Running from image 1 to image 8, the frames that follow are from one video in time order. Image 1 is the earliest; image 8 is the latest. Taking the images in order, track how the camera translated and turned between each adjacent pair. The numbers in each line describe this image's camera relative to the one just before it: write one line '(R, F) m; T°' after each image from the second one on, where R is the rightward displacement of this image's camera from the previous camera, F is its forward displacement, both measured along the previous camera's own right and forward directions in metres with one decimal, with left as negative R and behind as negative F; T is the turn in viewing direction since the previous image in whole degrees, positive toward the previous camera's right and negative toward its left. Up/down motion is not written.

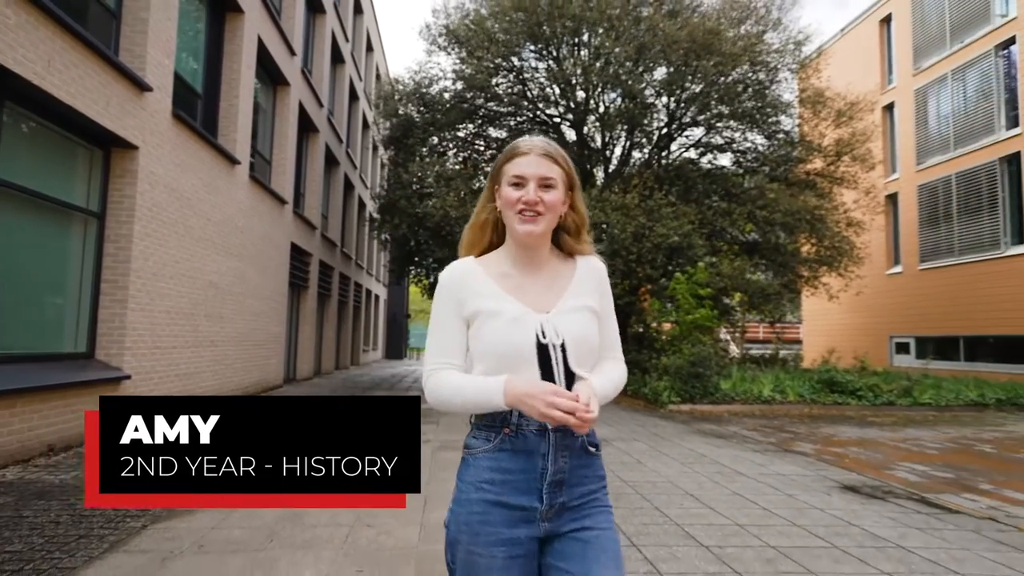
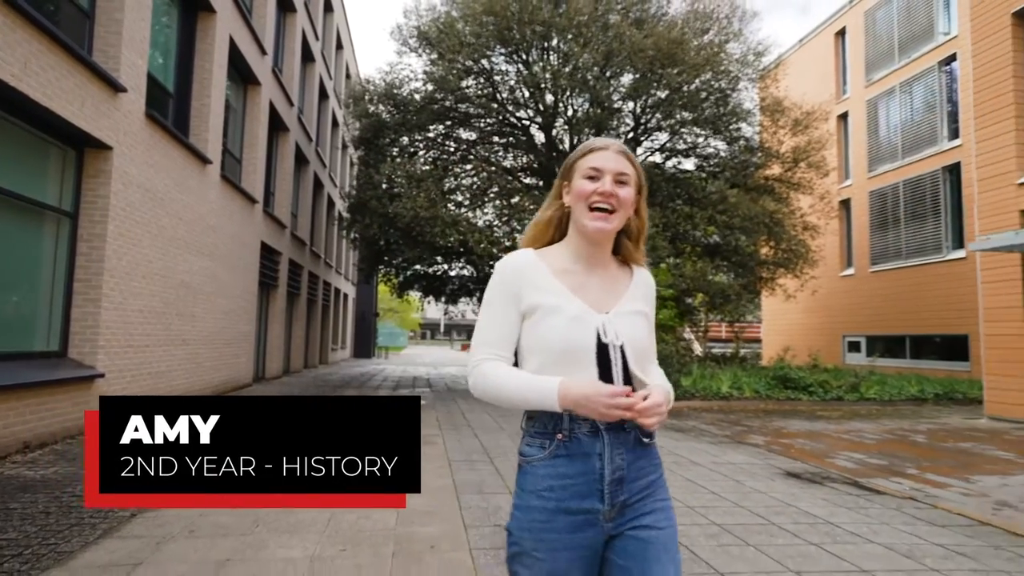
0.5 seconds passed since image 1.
(0.0, -0.3) m; +3°
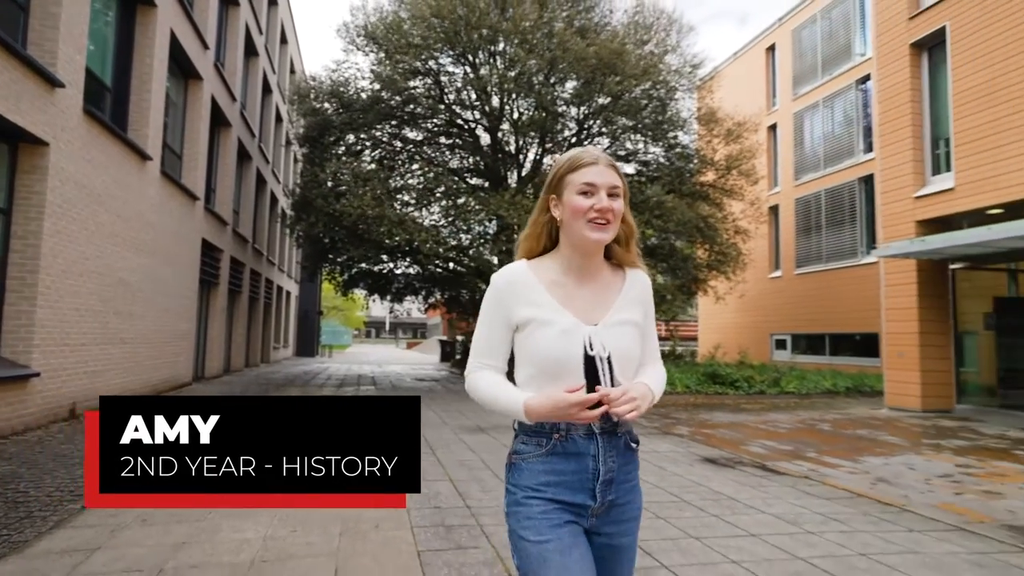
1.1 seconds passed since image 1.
(+0.1, -0.4) m; +5°
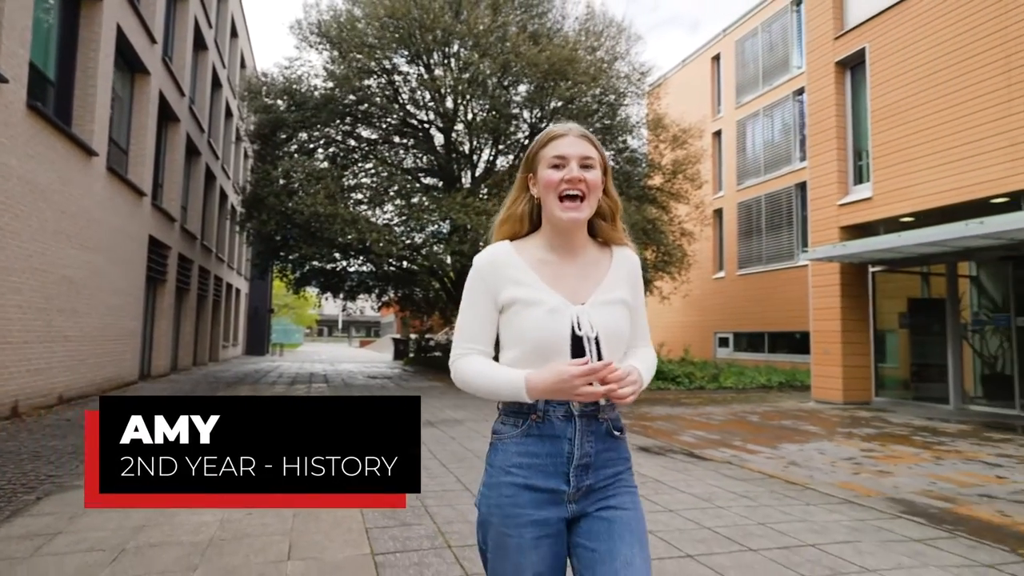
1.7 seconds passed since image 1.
(+0.1, -0.4) m; +4°
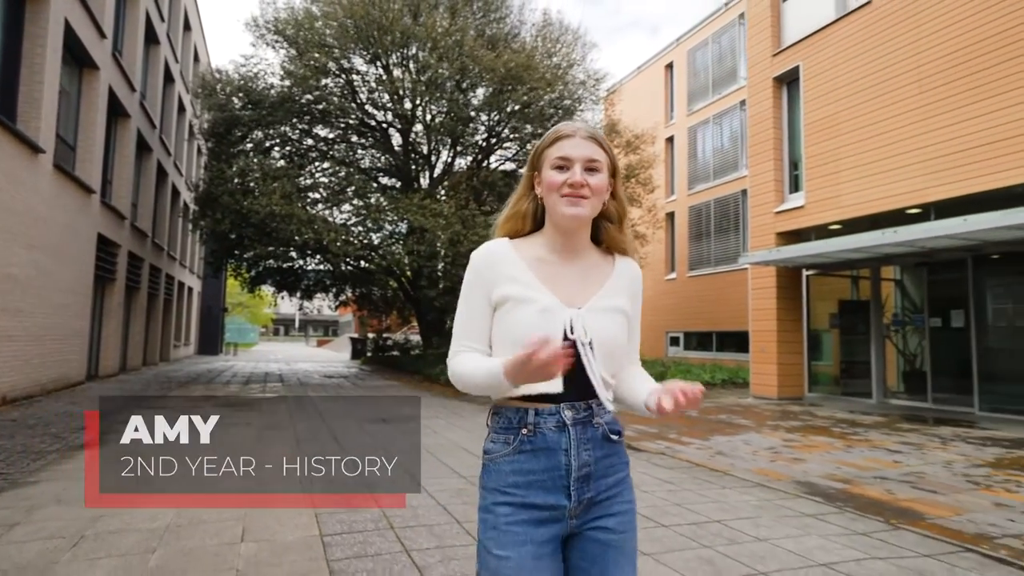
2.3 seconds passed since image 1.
(+0.1, -0.4) m; +4°
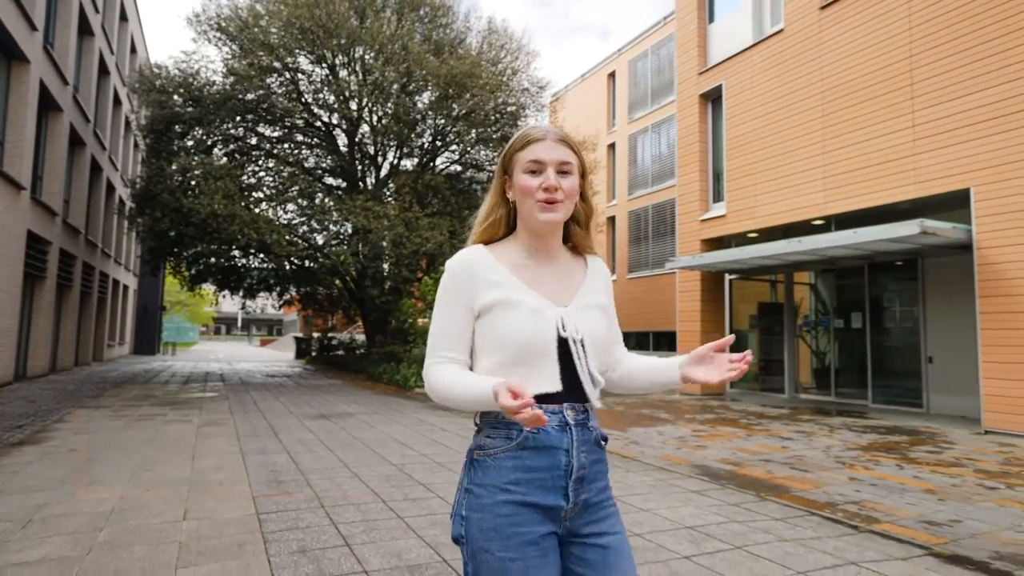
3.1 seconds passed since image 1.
(+0.2, -0.5) m; +5°
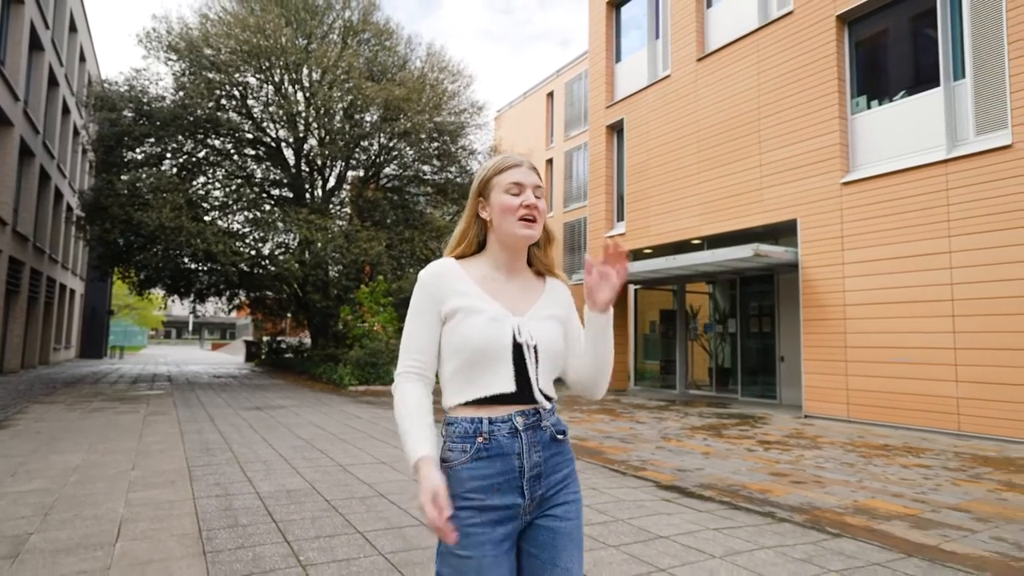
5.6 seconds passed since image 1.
(+0.9, -1.7) m; +4°
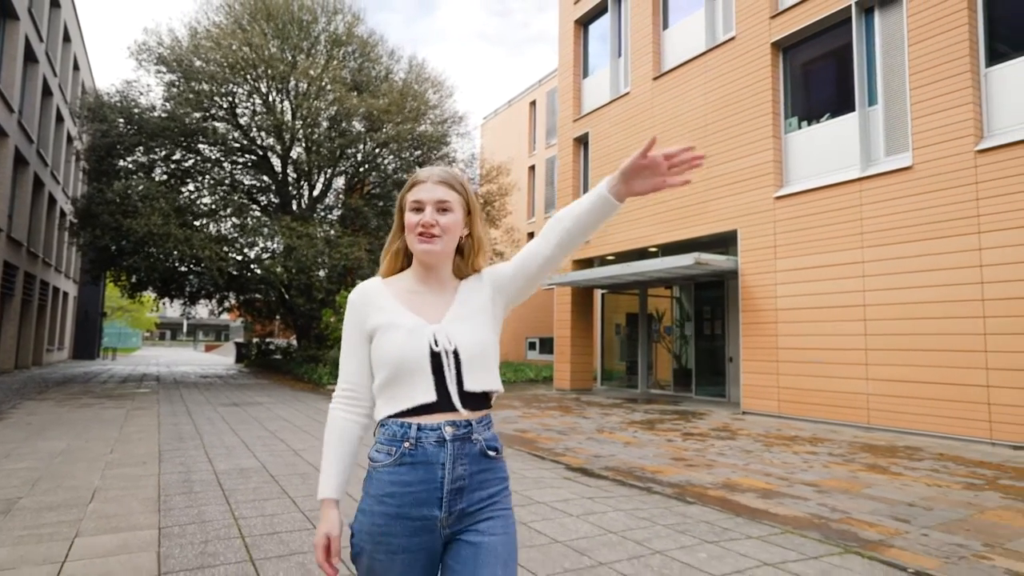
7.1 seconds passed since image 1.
(+0.7, -0.8) m; 0°
